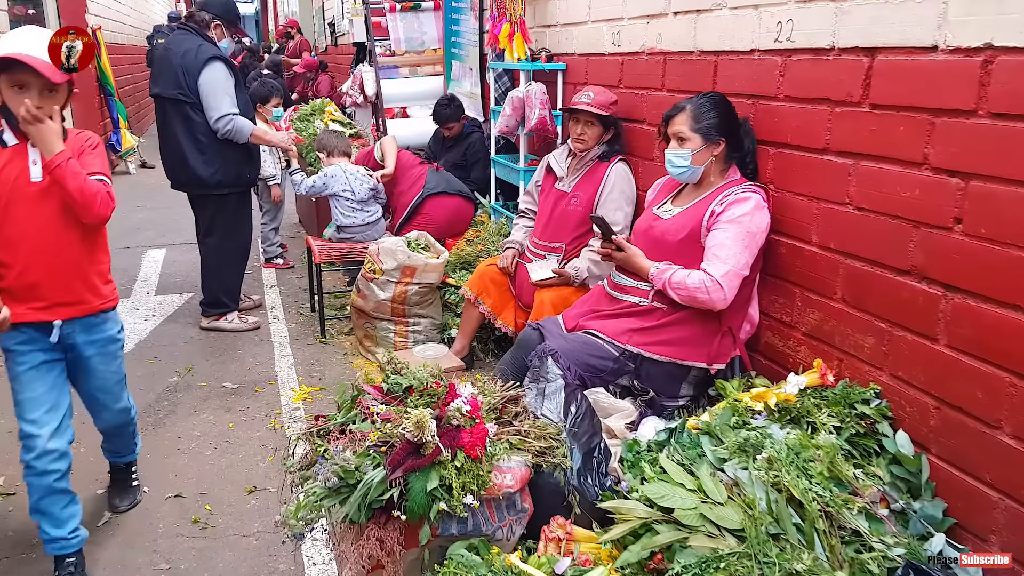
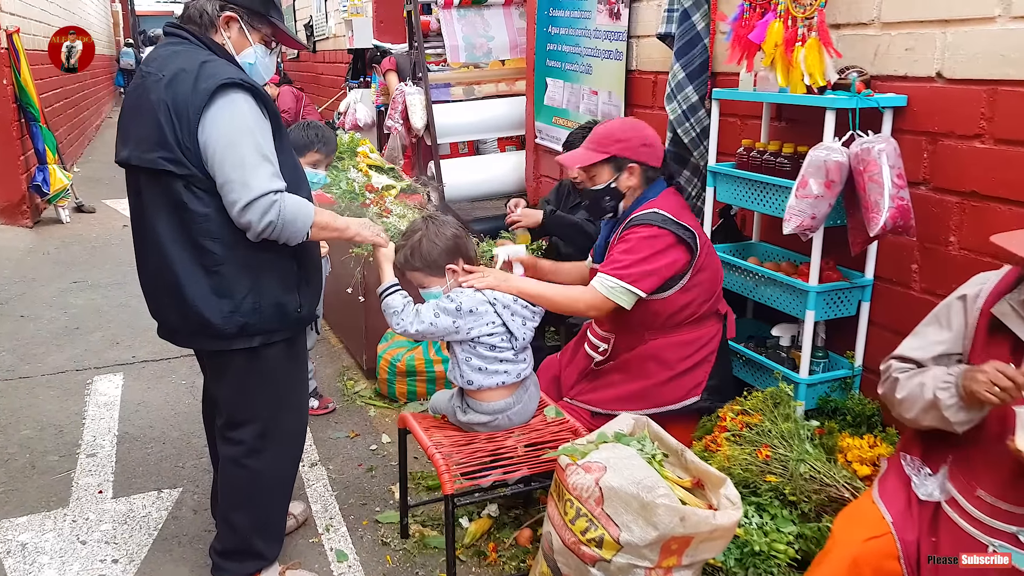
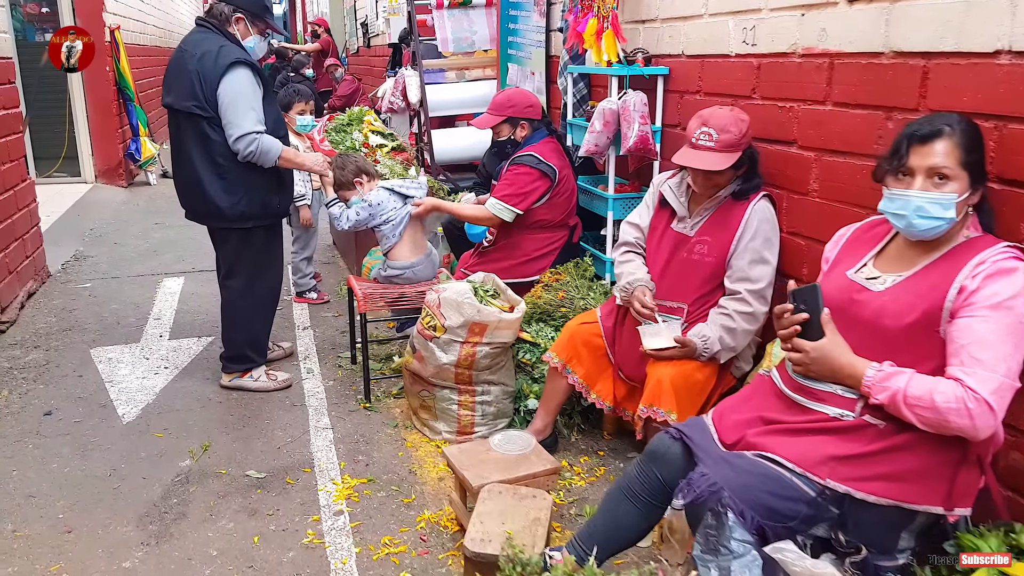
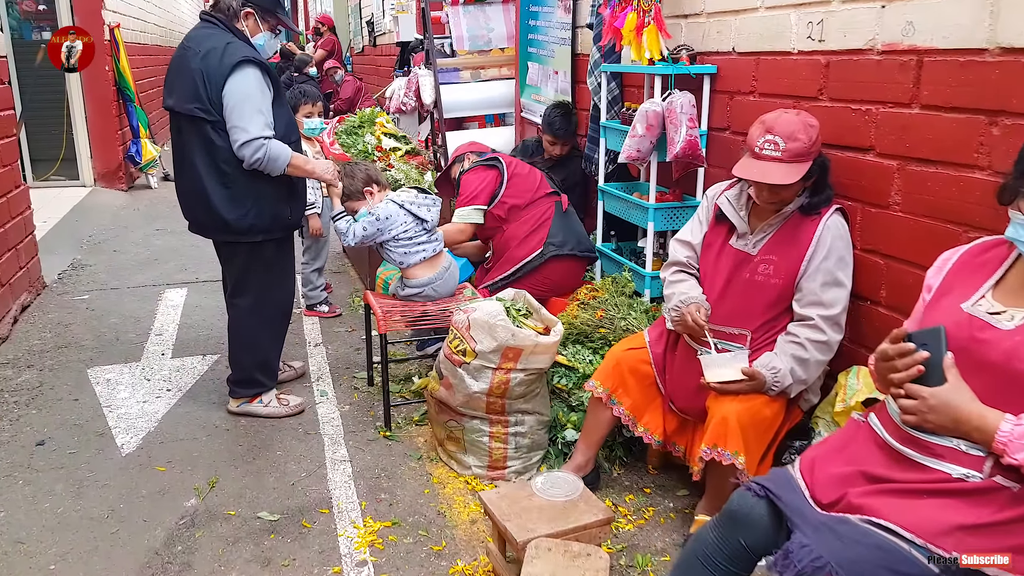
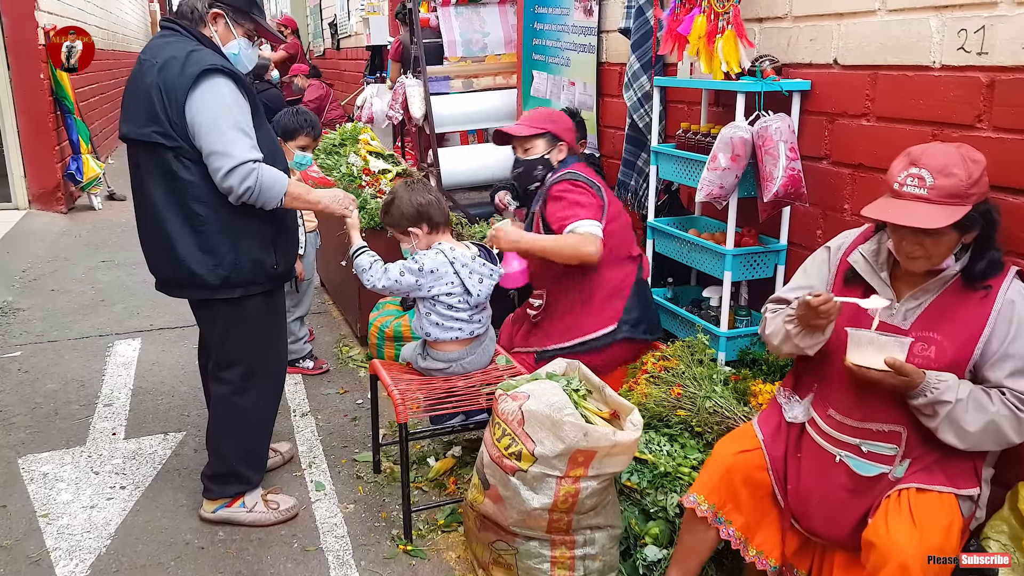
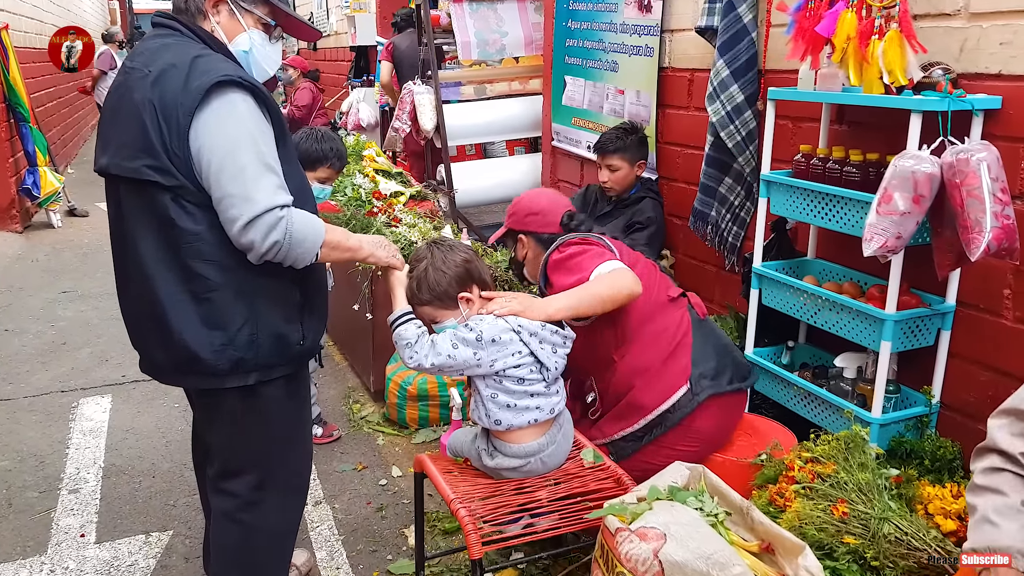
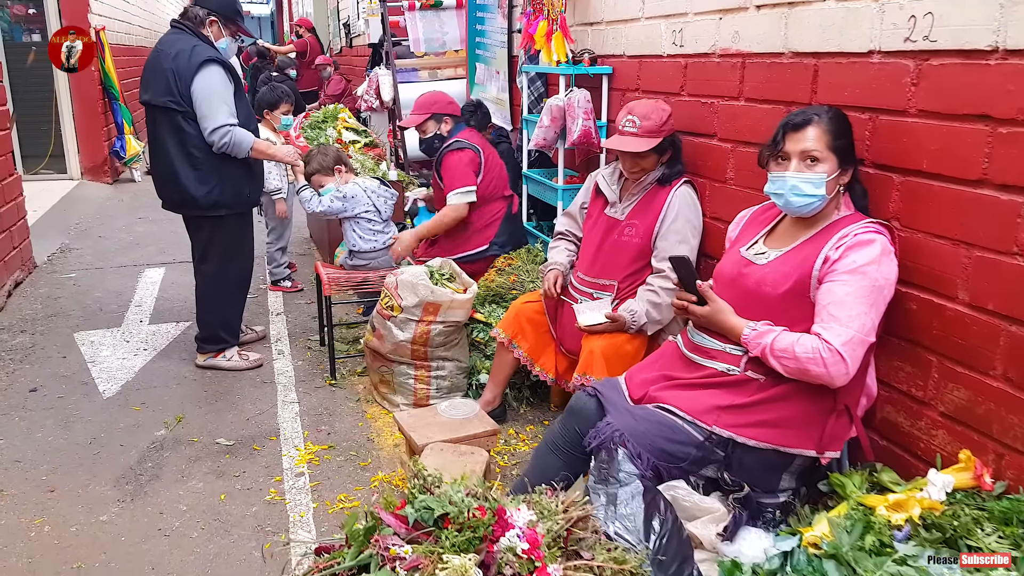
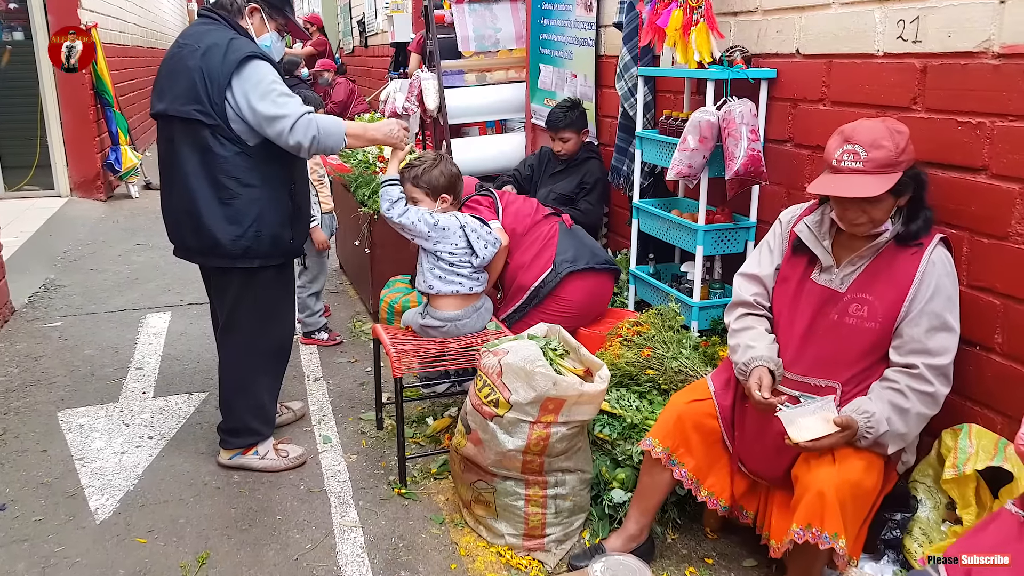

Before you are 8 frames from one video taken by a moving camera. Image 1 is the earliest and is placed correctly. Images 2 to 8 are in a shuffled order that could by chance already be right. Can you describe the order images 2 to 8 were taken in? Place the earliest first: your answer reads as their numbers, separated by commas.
7, 3, 4, 8, 5, 2, 6
